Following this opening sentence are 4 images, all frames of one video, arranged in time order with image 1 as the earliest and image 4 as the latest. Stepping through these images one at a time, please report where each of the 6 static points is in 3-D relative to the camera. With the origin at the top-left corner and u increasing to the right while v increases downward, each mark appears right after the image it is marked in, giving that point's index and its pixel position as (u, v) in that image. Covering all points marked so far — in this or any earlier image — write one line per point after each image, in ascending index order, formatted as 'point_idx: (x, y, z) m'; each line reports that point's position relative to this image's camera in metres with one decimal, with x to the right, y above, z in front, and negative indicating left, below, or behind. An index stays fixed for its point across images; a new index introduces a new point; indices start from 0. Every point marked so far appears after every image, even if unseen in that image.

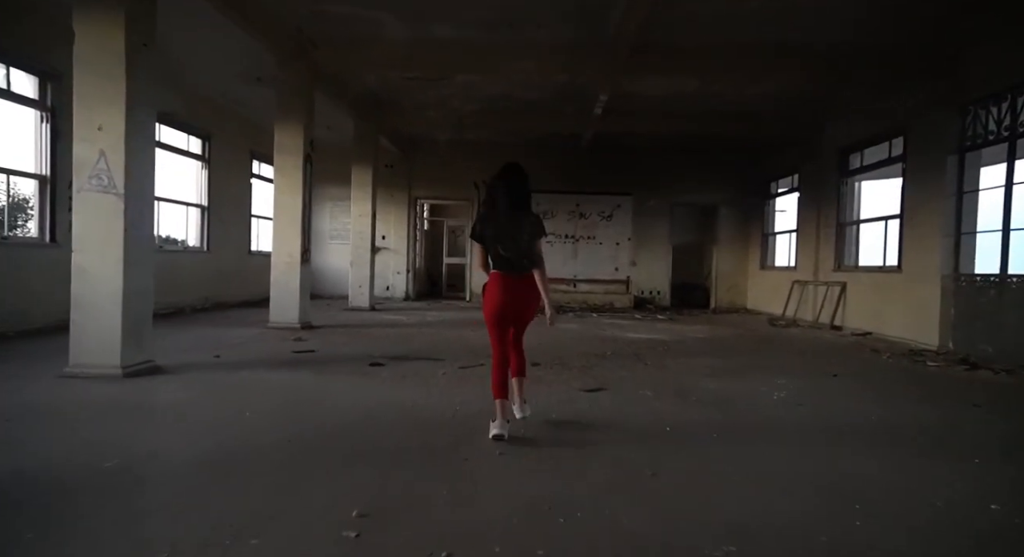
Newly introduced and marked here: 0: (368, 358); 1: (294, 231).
0: (-1.5, -0.8, +6.0) m
1: (-3.0, +0.7, +8.2) m
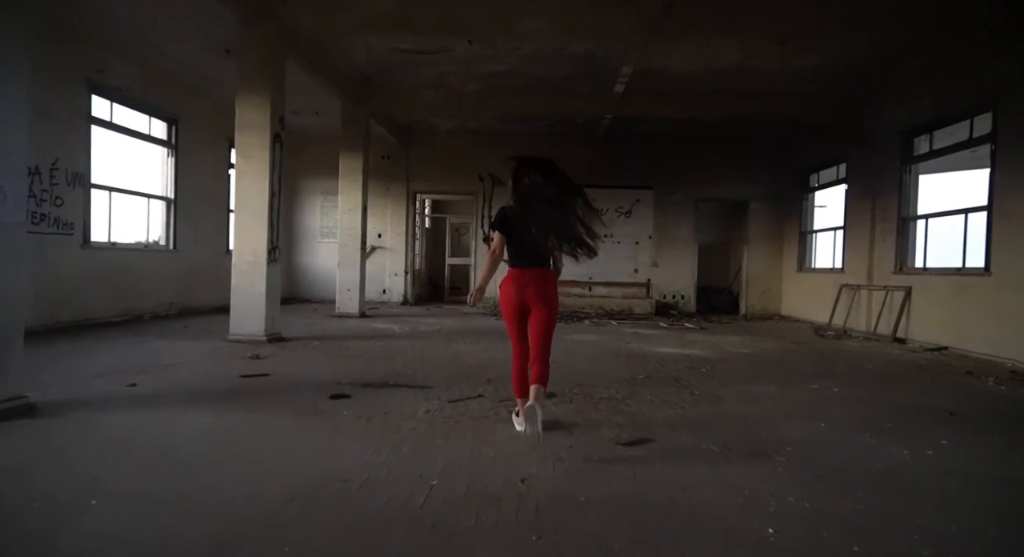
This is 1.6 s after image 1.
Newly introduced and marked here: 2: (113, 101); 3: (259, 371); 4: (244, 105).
0: (-1.4, -0.8, +4.6) m
1: (-2.9, +0.6, +6.8) m
2: (-5.6, +2.5, +8.2) m
3: (-2.2, -0.8, +5.2) m
4: (-3.1, +2.0, +6.9) m
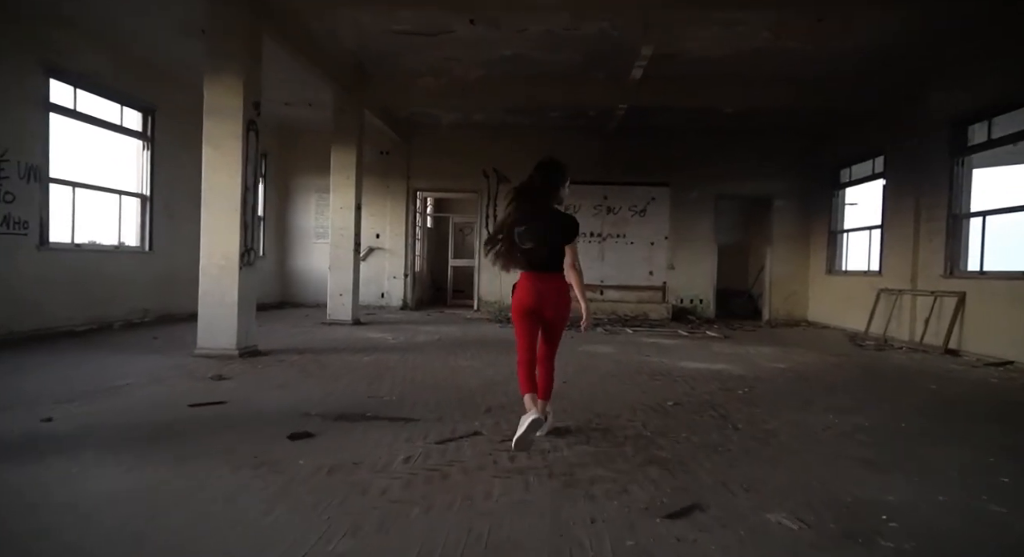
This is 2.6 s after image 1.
0: (-1.4, -0.9, +3.8) m
1: (-2.9, +0.6, +6.0) m
2: (-5.5, +2.4, +7.4) m
3: (-2.2, -0.9, +4.4) m
4: (-3.1, +2.0, +6.0) m
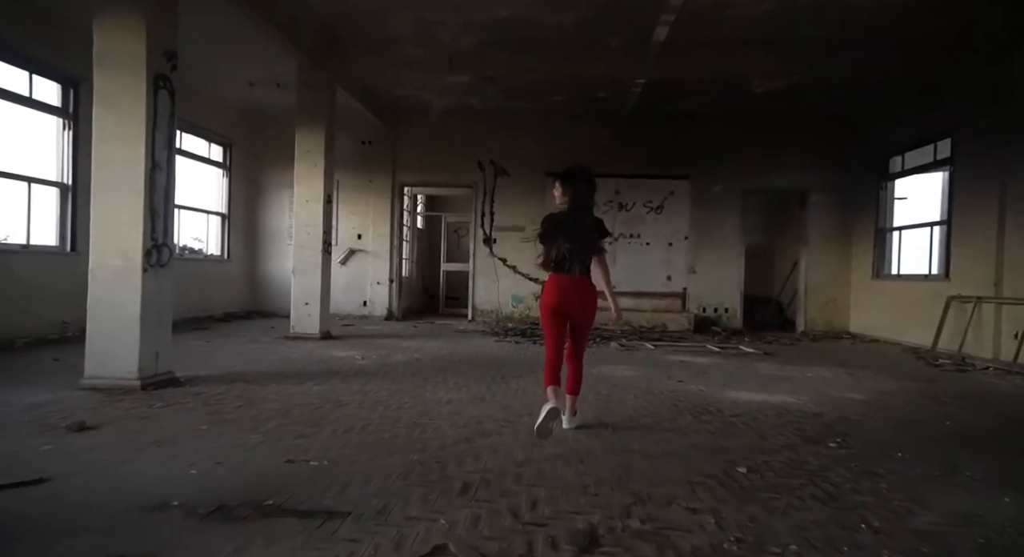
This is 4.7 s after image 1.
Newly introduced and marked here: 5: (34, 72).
0: (-1.5, -0.9, +2.3) m
1: (-2.9, +0.5, +4.5) m
2: (-5.5, +2.3, +6.0) m
3: (-2.2, -0.9, +2.8) m
4: (-3.1, +1.9, +4.5) m
5: (-5.5, +2.4, +6.8) m
